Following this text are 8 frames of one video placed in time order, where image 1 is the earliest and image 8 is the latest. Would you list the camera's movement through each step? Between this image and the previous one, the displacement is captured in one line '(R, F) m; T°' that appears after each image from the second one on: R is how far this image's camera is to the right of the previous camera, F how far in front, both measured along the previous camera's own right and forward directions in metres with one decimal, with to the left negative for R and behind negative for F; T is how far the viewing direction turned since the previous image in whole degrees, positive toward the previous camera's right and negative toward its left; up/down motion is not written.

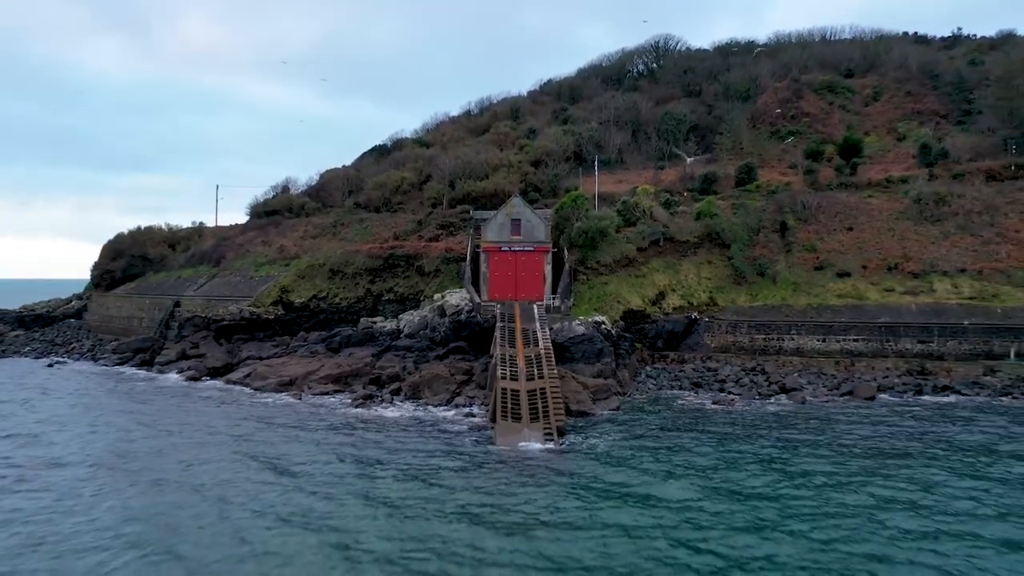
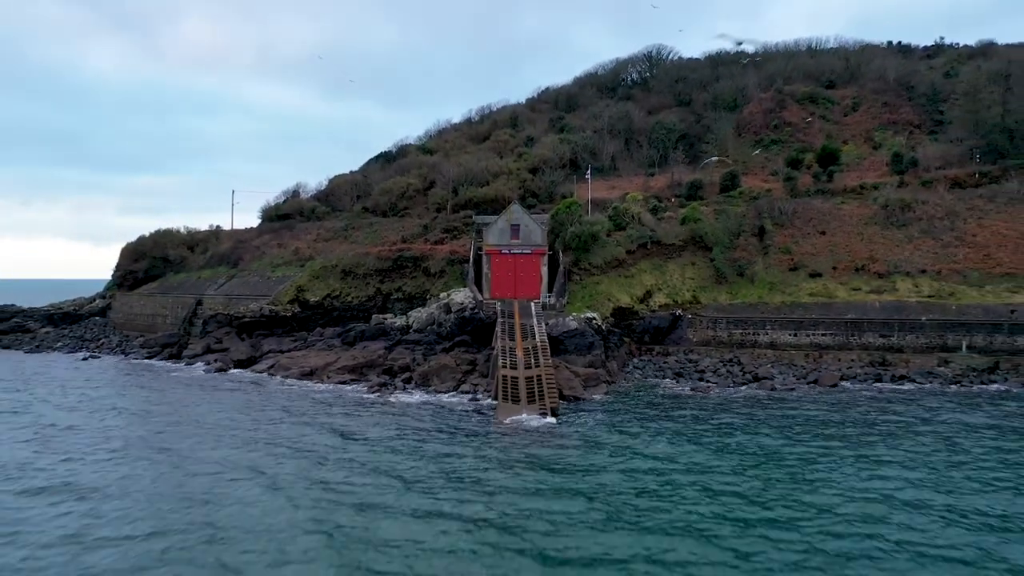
(0.0, -2.9) m; 0°
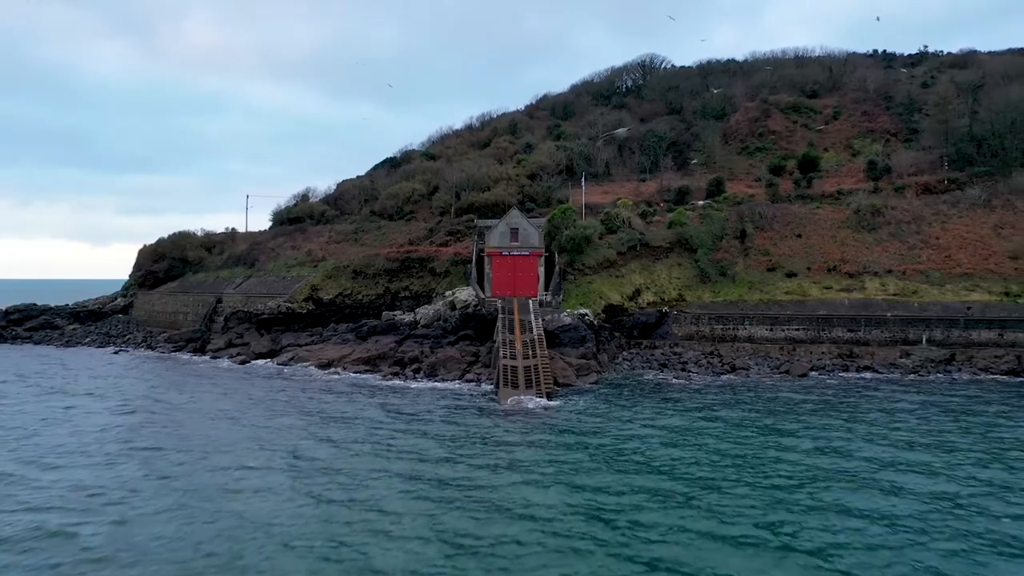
(0.0, -2.9) m; 0°
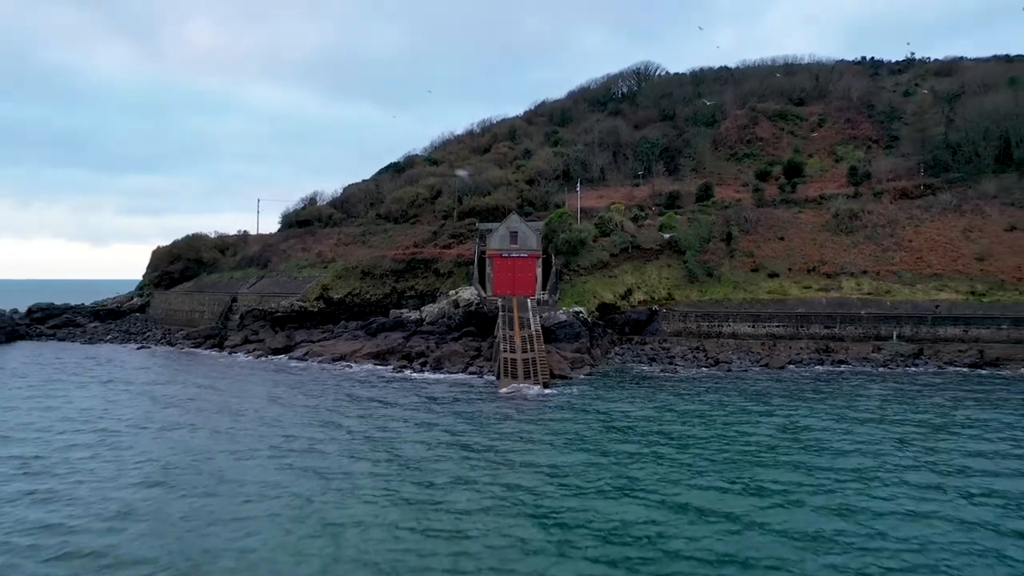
(0.0, -2.5) m; 0°
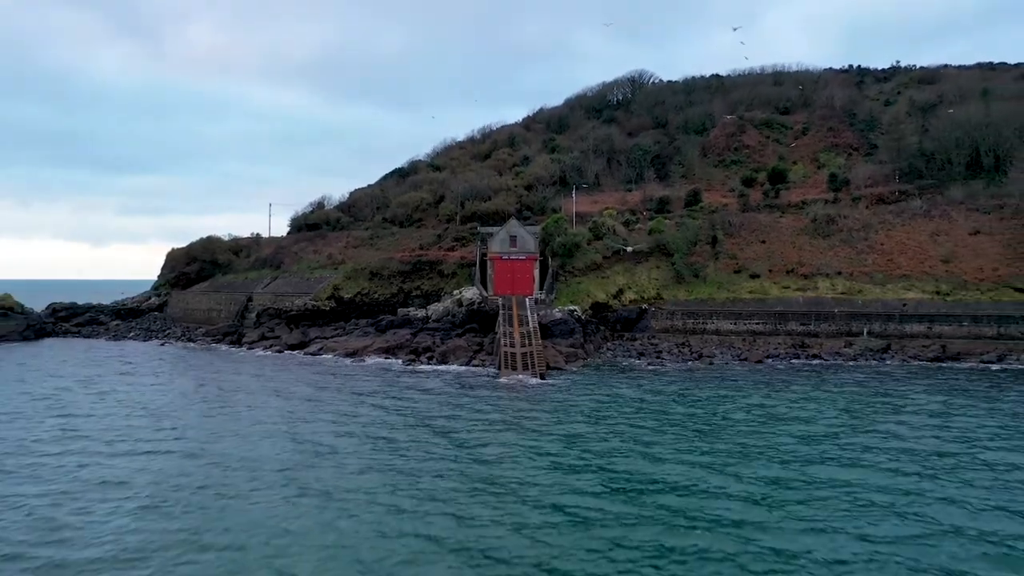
(0.0, -2.9) m; 0°
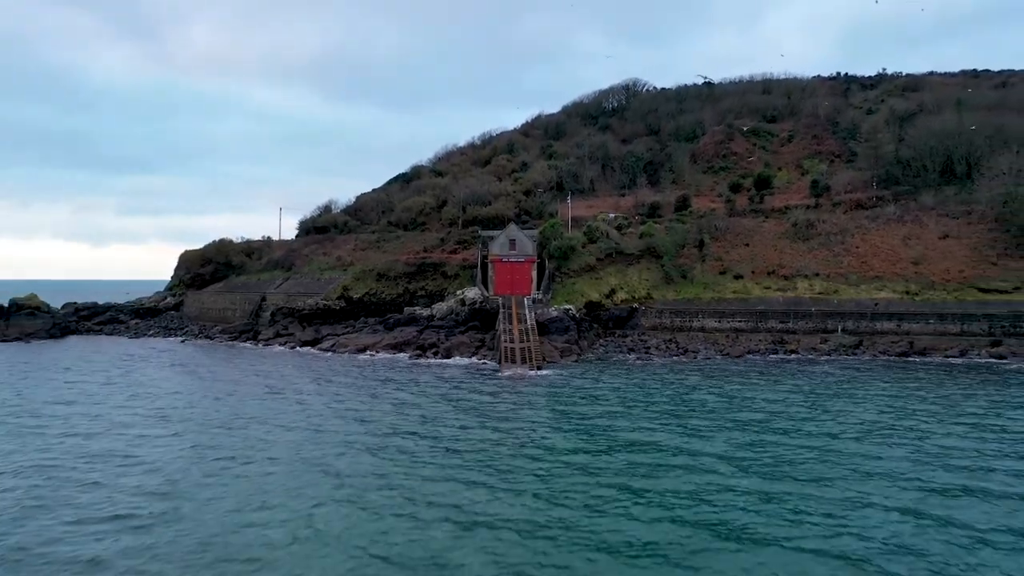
(0.0, -2.9) m; 0°
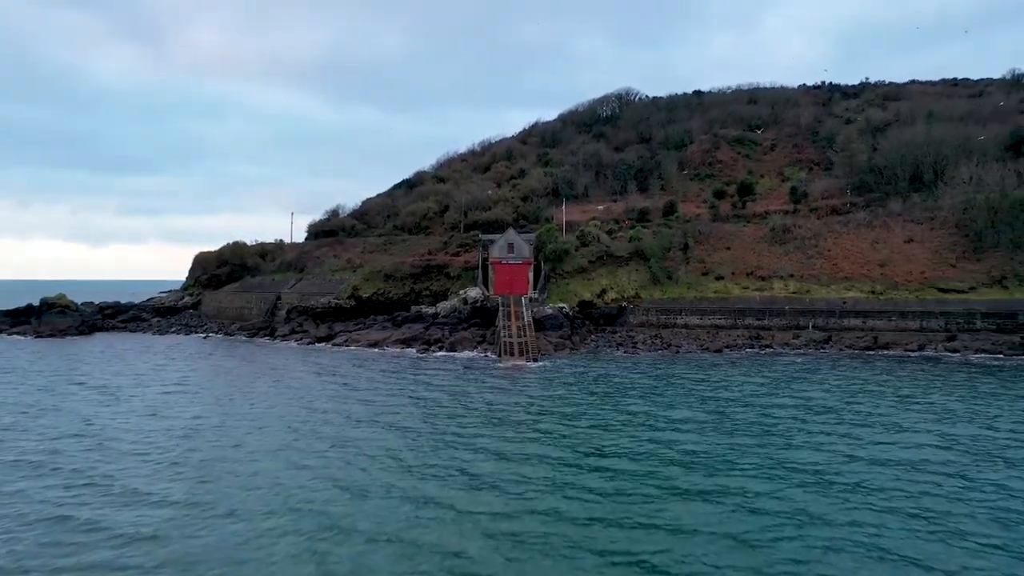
(0.0, -3.8) m; 0°
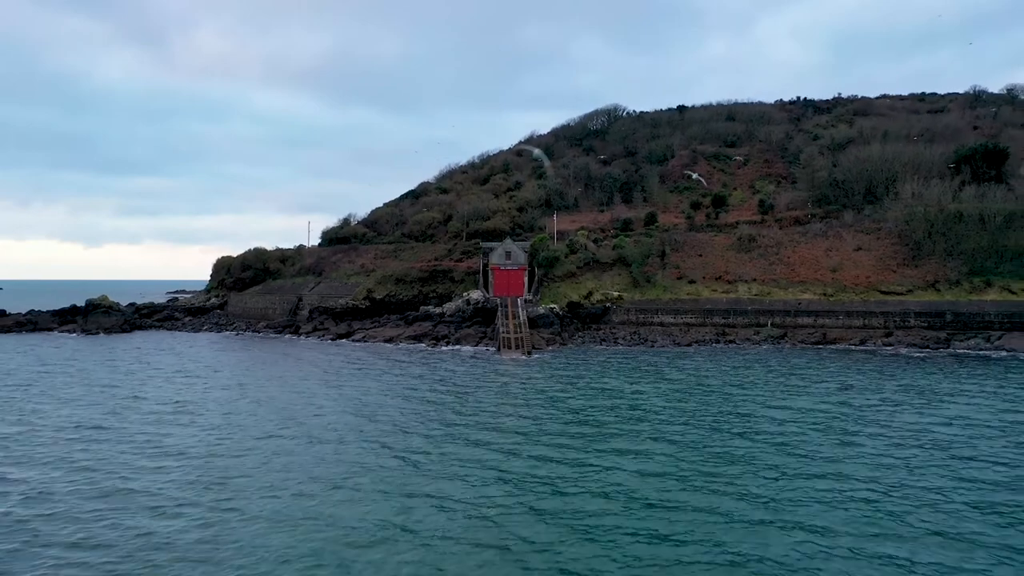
(0.0, -6.7) m; 0°
